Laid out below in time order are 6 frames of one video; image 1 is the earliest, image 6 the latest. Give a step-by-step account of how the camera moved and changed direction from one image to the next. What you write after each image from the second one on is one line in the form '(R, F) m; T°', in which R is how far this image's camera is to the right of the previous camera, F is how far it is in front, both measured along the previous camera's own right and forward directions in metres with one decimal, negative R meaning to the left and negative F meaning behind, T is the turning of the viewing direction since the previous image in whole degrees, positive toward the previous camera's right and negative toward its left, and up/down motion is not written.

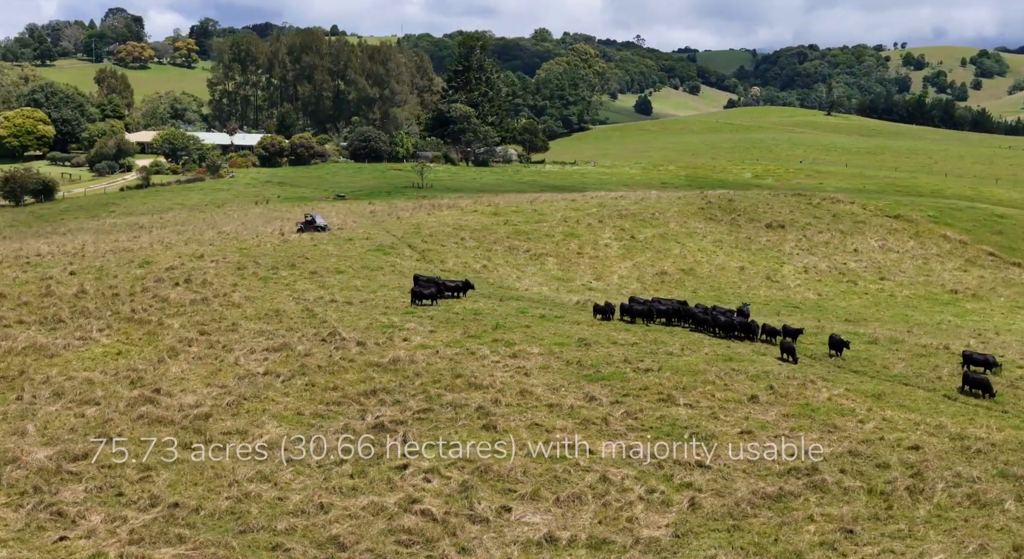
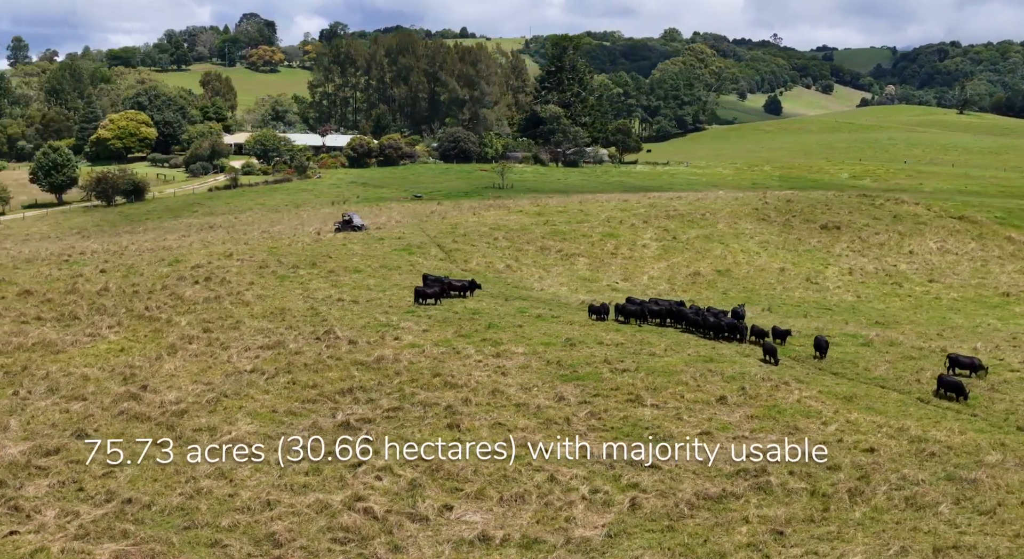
(+1.5, +0.1) m; -1°
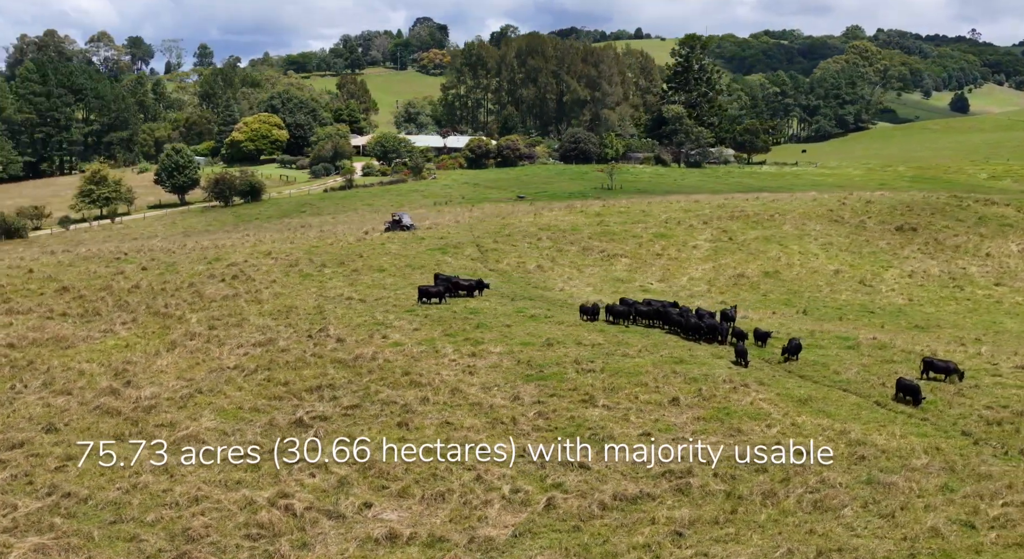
(+2.0, 0.0) m; -1°
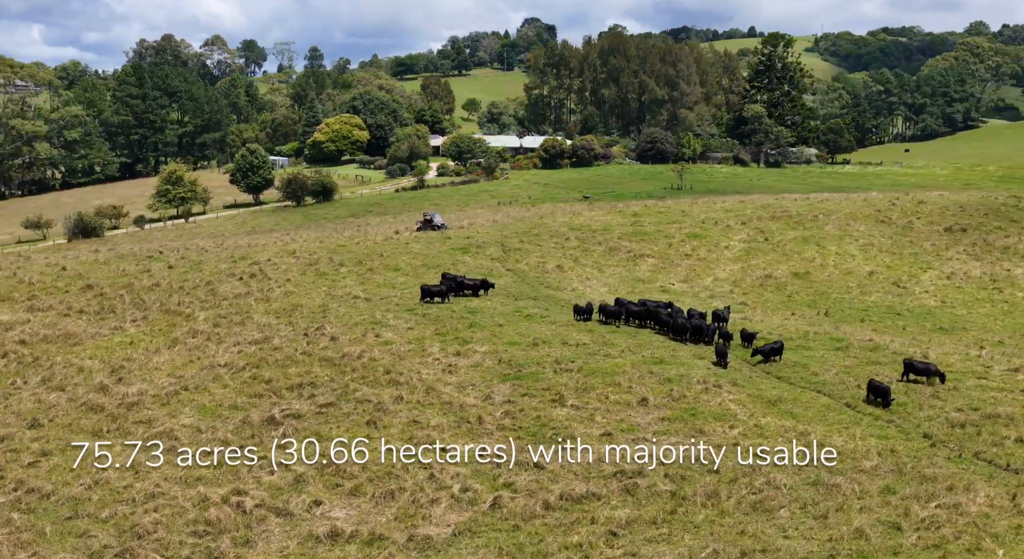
(+1.3, -0.1) m; -1°
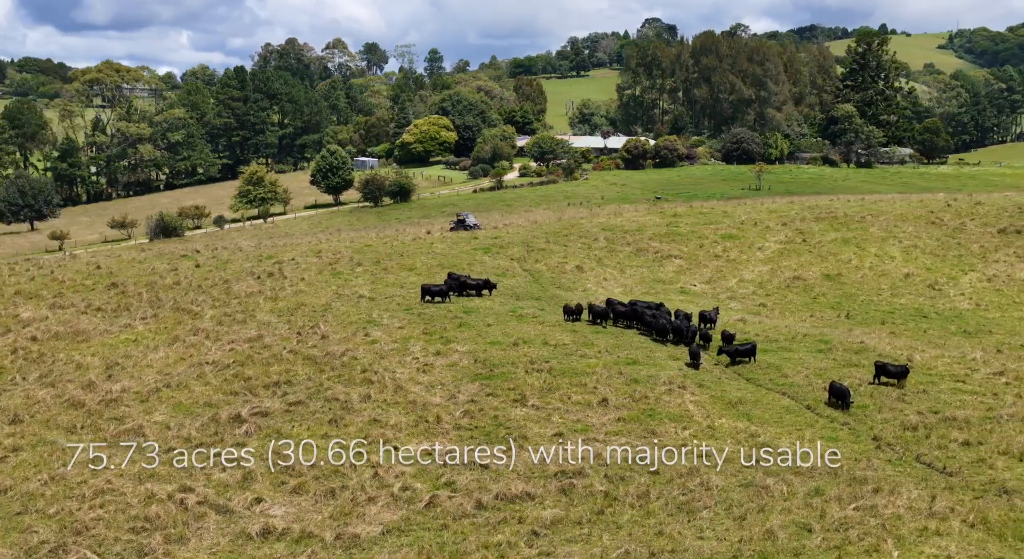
(+1.5, -0.2) m; -1°
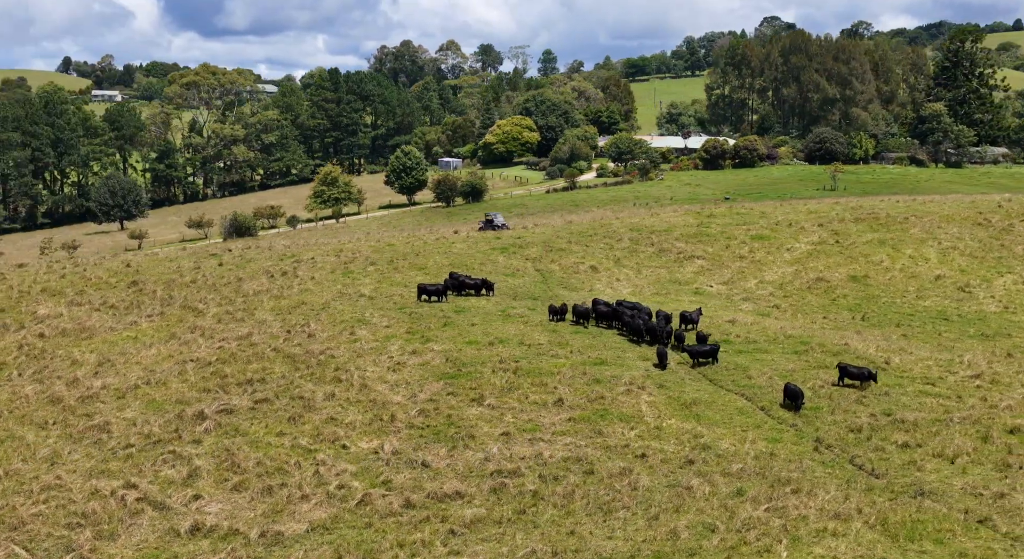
(+1.5, -0.2) m; 0°
